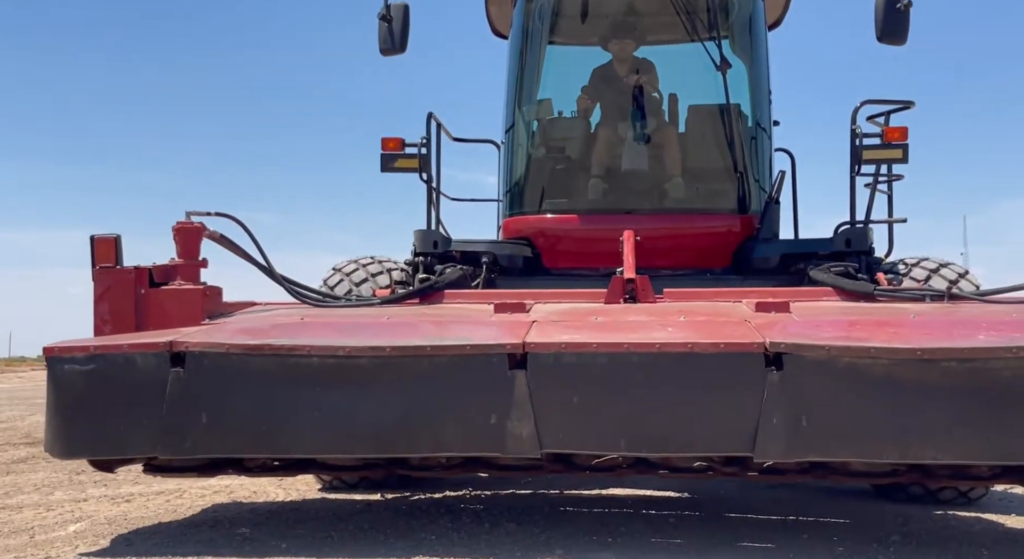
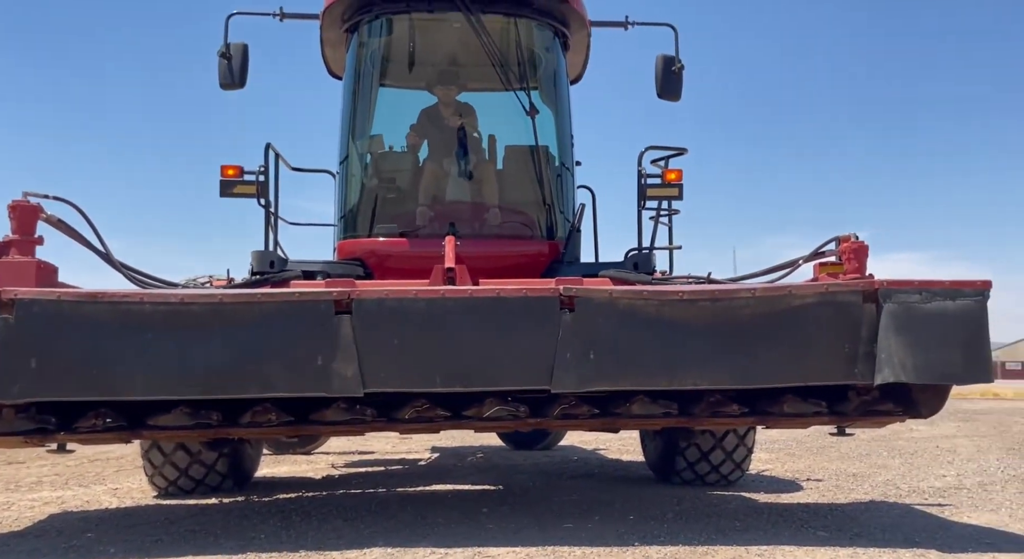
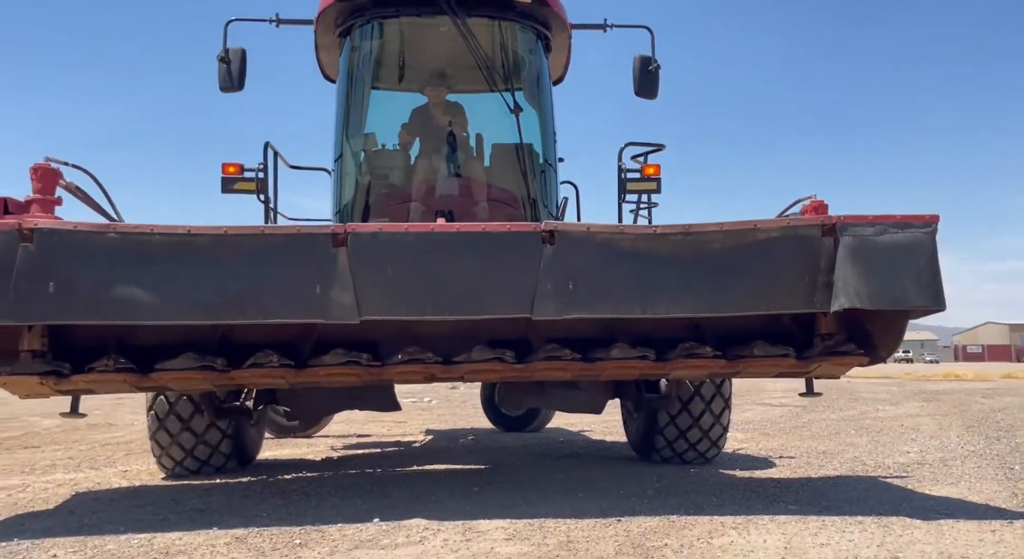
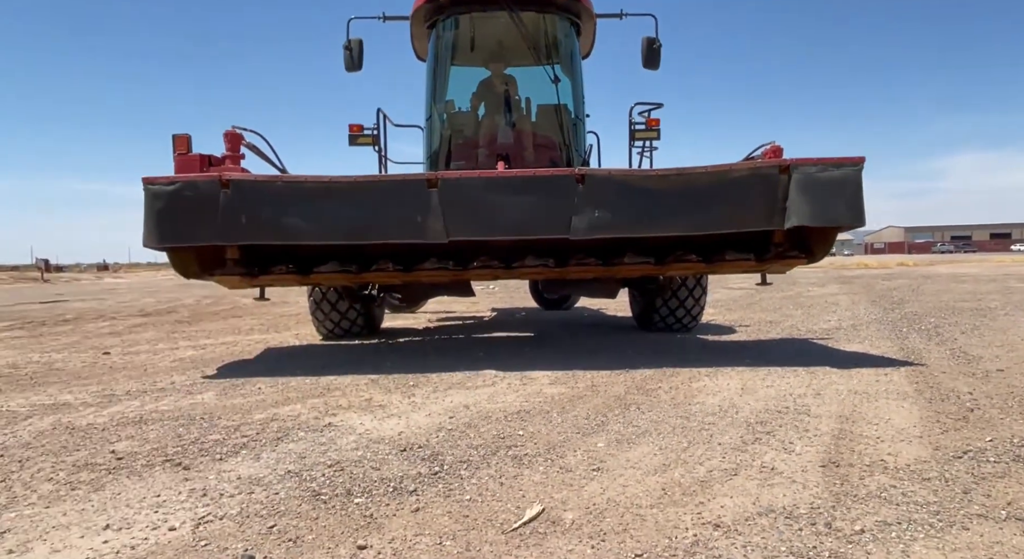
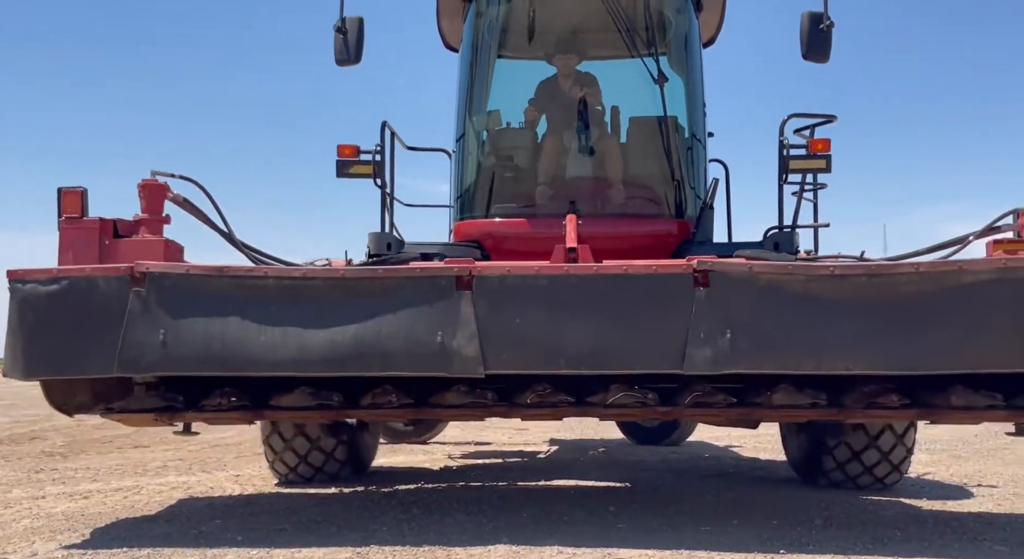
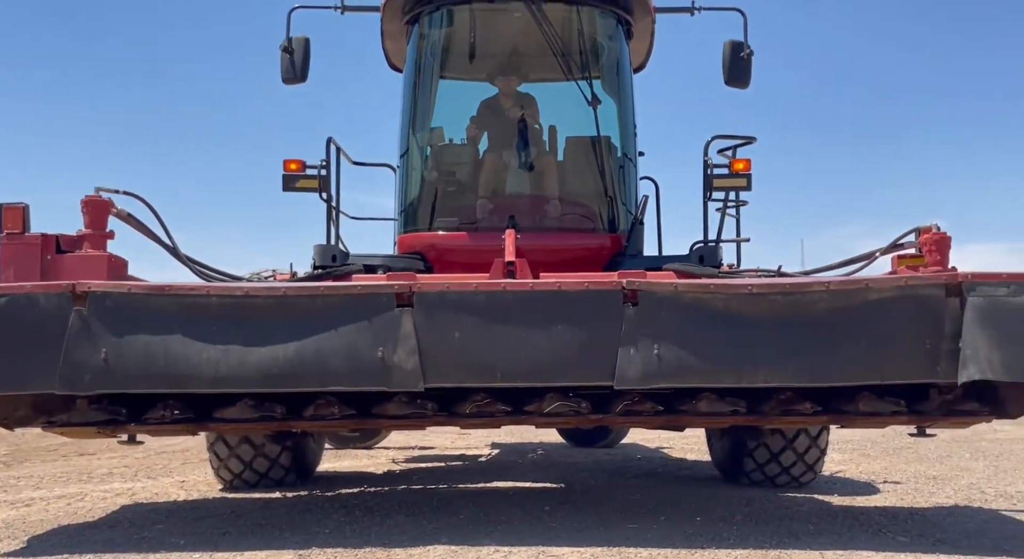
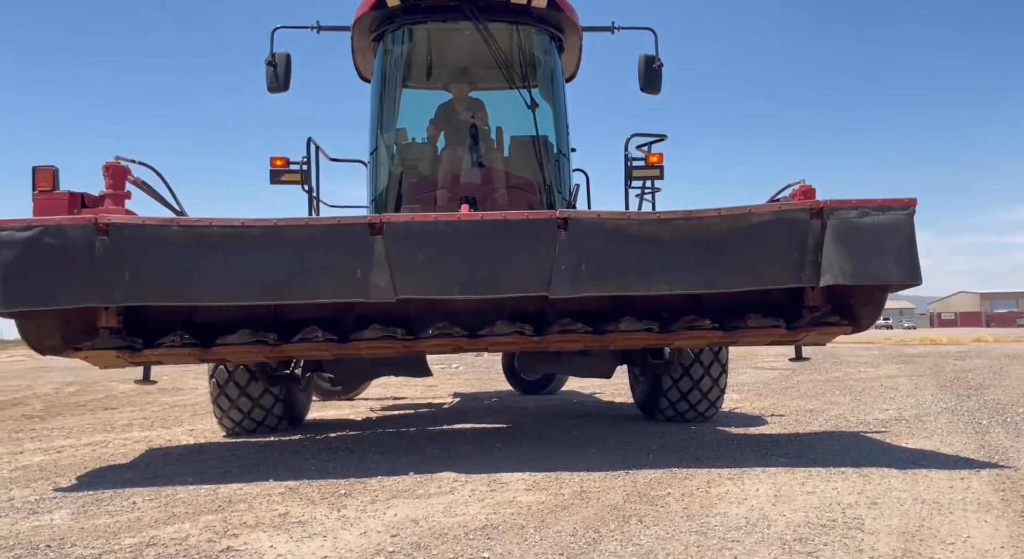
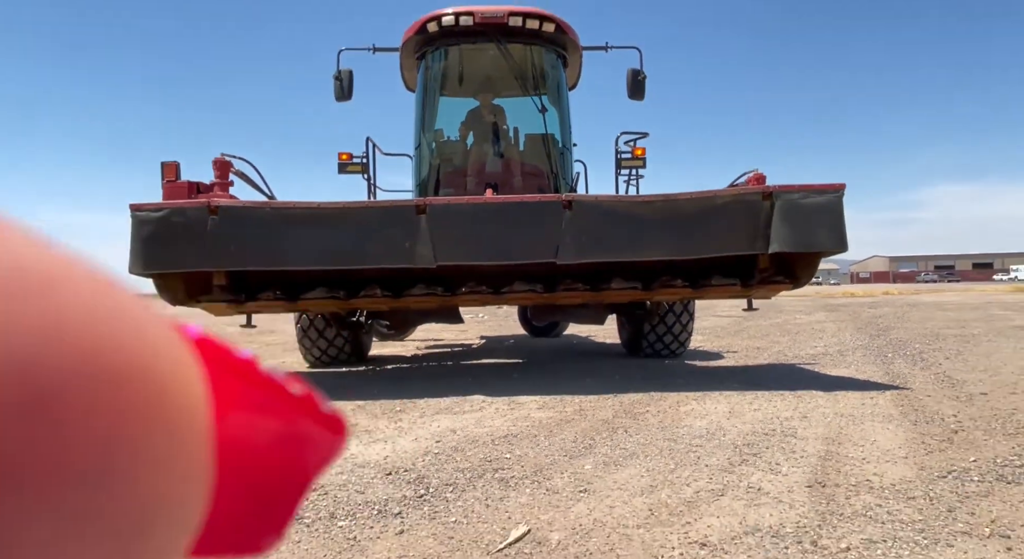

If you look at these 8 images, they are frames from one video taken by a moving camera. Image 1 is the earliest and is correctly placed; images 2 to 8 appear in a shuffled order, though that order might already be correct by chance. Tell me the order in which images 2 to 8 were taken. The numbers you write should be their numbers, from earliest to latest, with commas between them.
5, 6, 2, 3, 7, 8, 4
